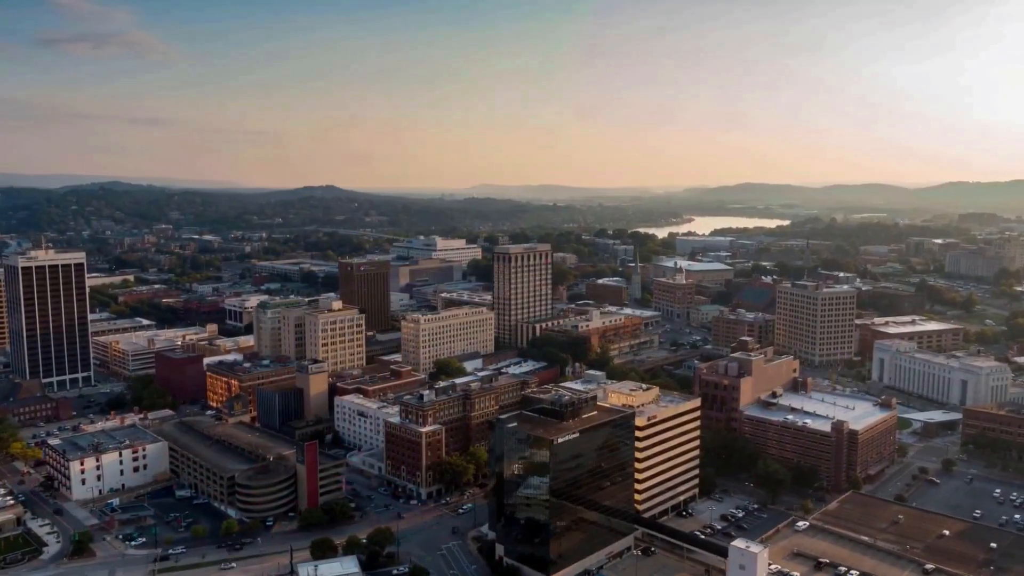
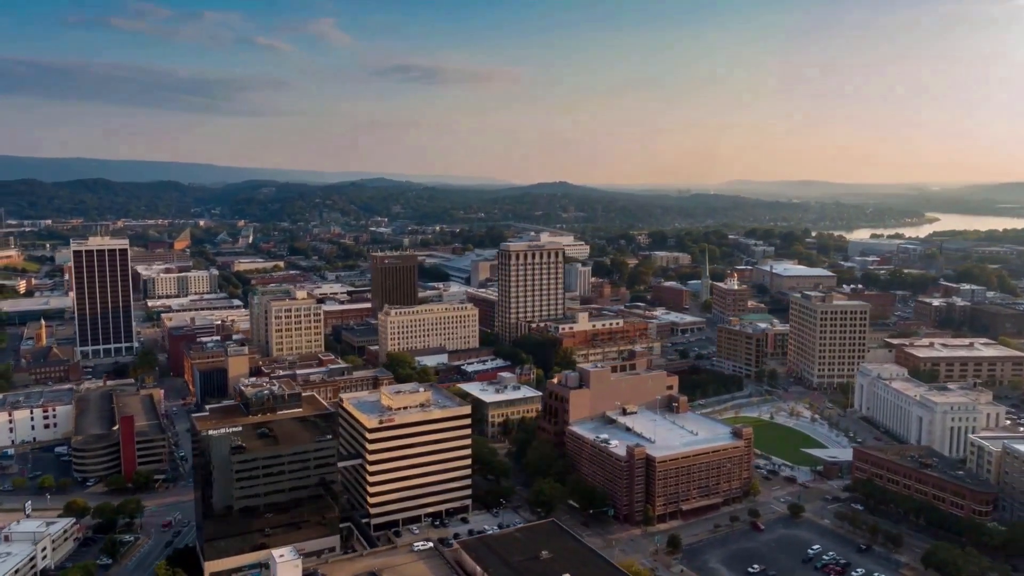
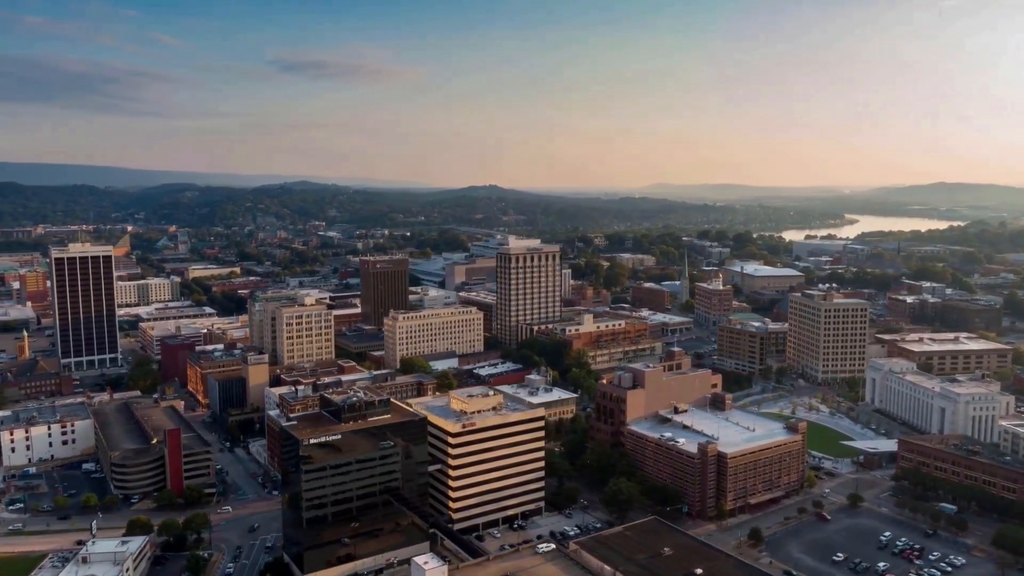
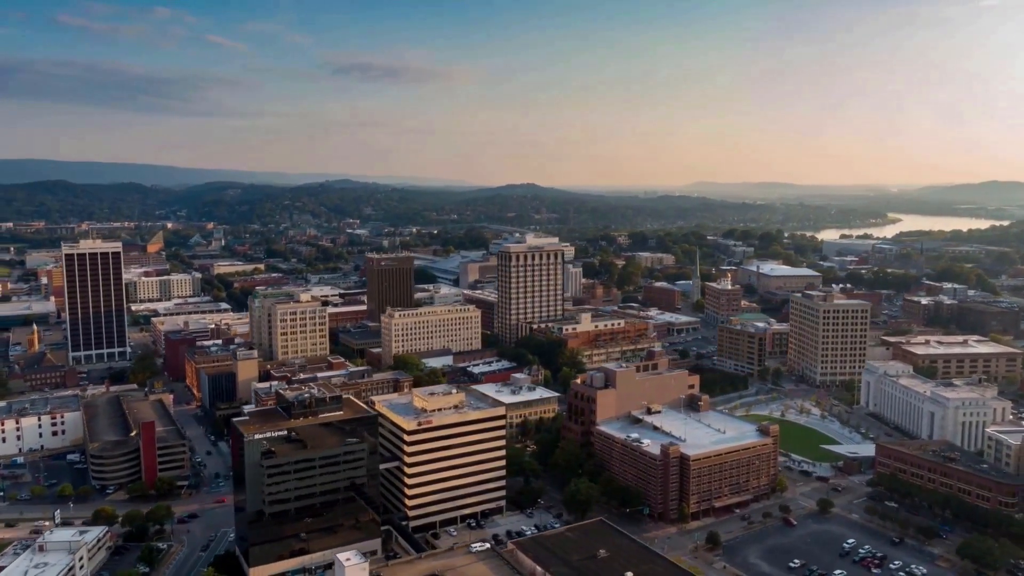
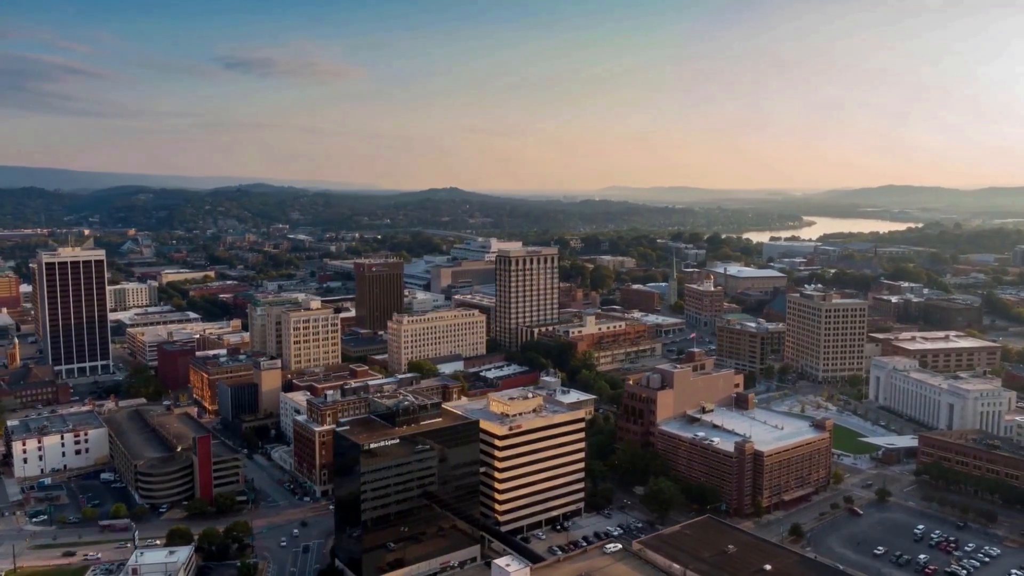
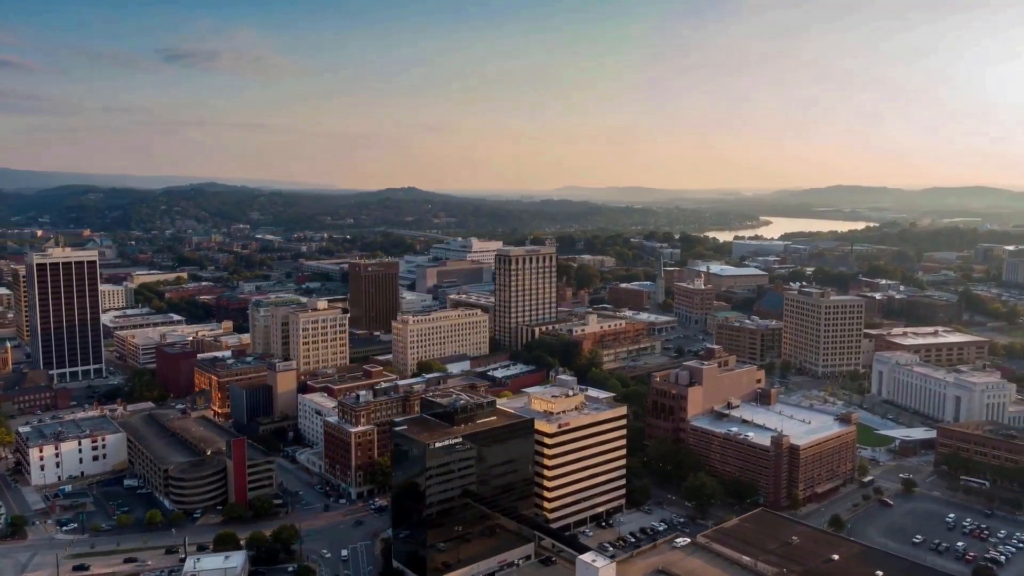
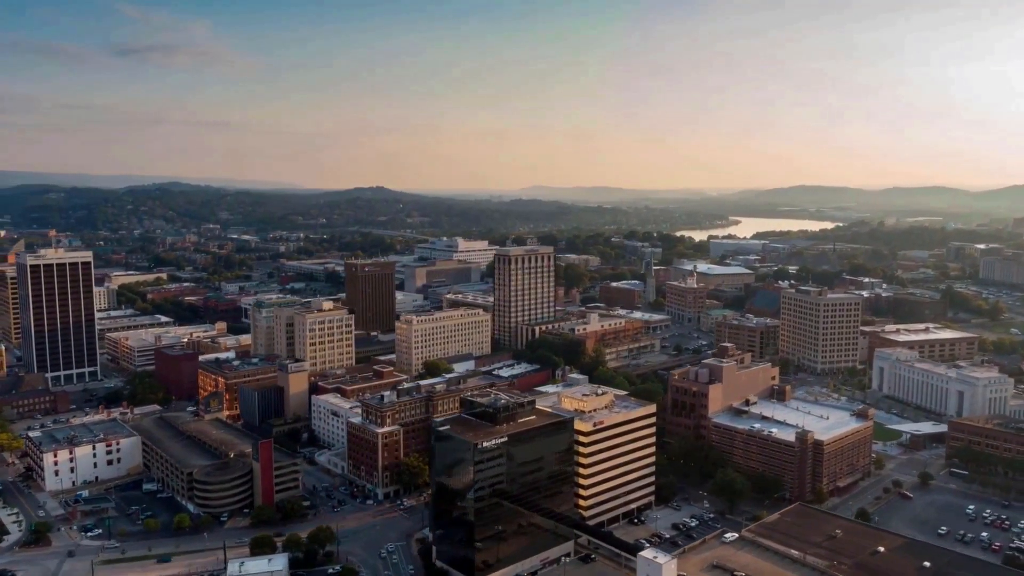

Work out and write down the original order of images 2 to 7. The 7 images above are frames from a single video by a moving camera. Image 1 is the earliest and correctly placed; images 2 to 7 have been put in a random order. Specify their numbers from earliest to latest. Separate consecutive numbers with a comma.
7, 6, 5, 3, 4, 2
